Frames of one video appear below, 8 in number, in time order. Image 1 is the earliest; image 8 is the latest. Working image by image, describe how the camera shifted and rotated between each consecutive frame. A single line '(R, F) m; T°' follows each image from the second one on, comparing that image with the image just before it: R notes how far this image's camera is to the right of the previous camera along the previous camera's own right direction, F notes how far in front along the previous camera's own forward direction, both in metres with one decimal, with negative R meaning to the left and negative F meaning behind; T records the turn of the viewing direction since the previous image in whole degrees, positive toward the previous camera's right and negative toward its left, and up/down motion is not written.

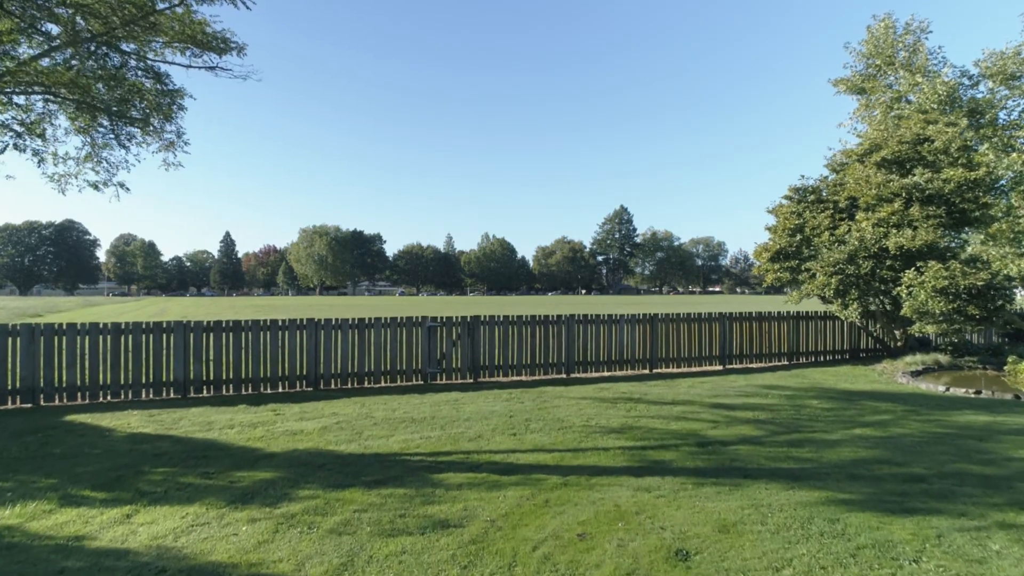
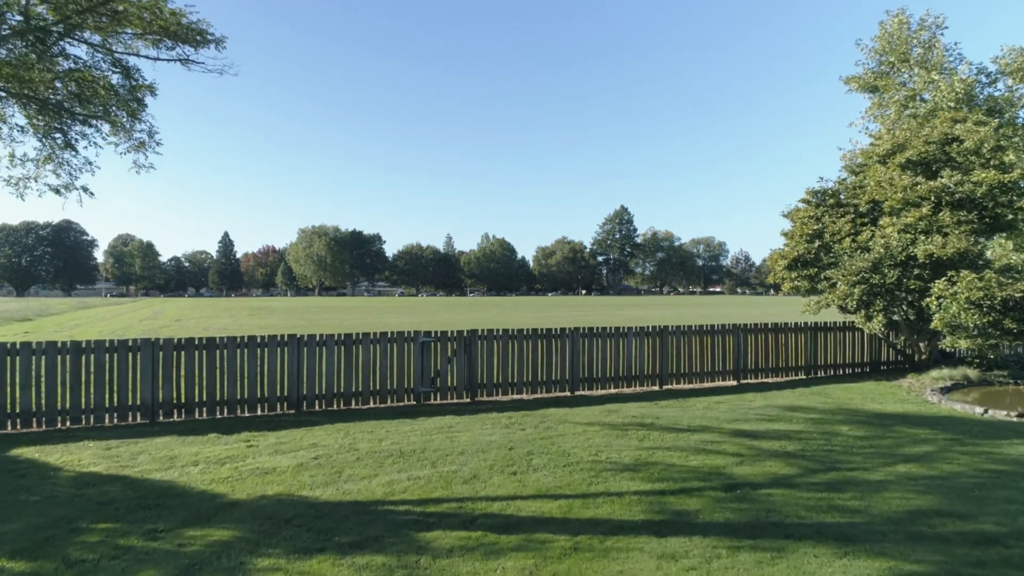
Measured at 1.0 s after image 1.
(0.0, +0.7) m; 0°
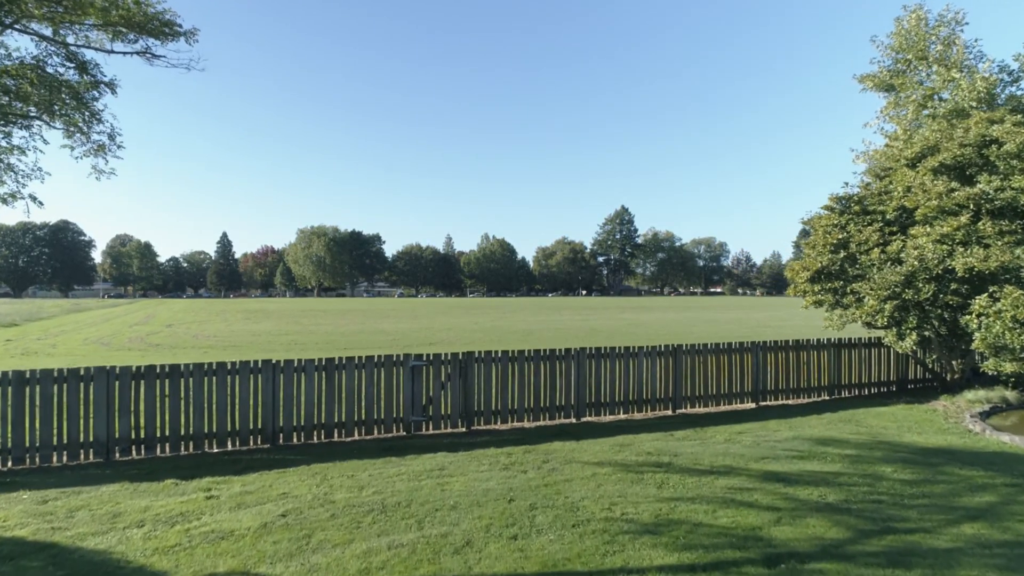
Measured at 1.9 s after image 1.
(0.0, +0.8) m; 0°
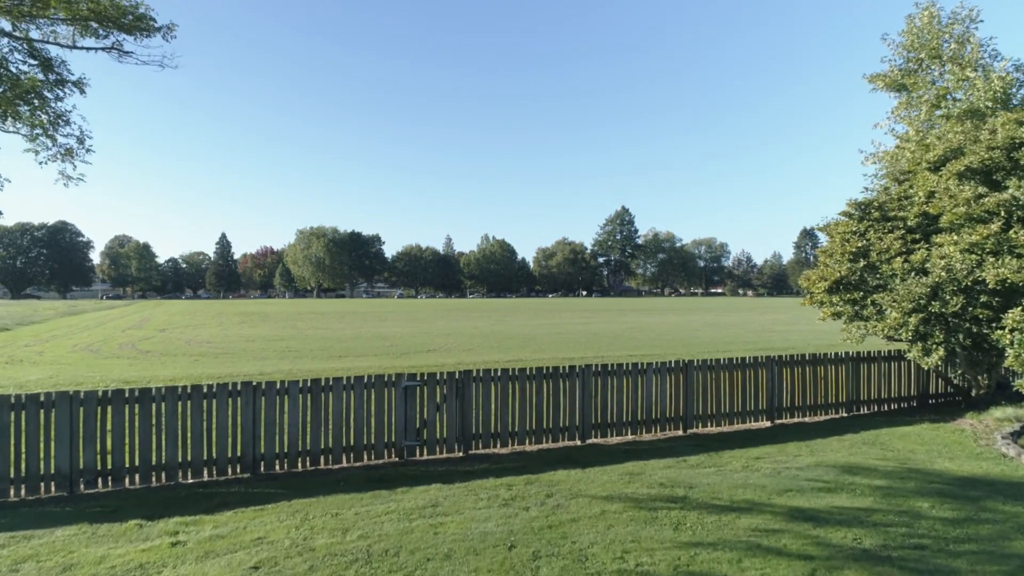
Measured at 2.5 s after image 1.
(0.0, +0.5) m; 0°
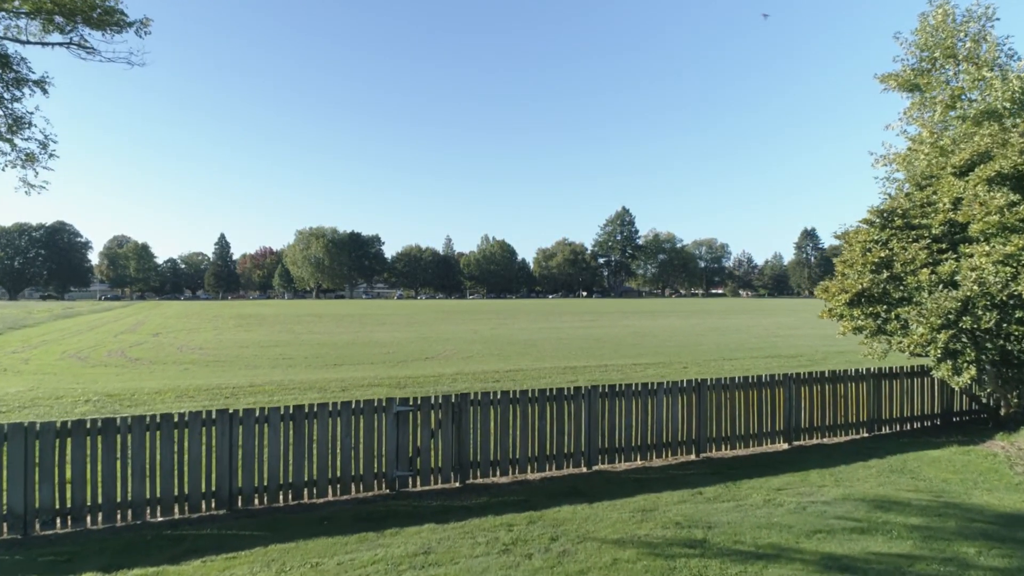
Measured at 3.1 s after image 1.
(0.0, +0.6) m; 0°
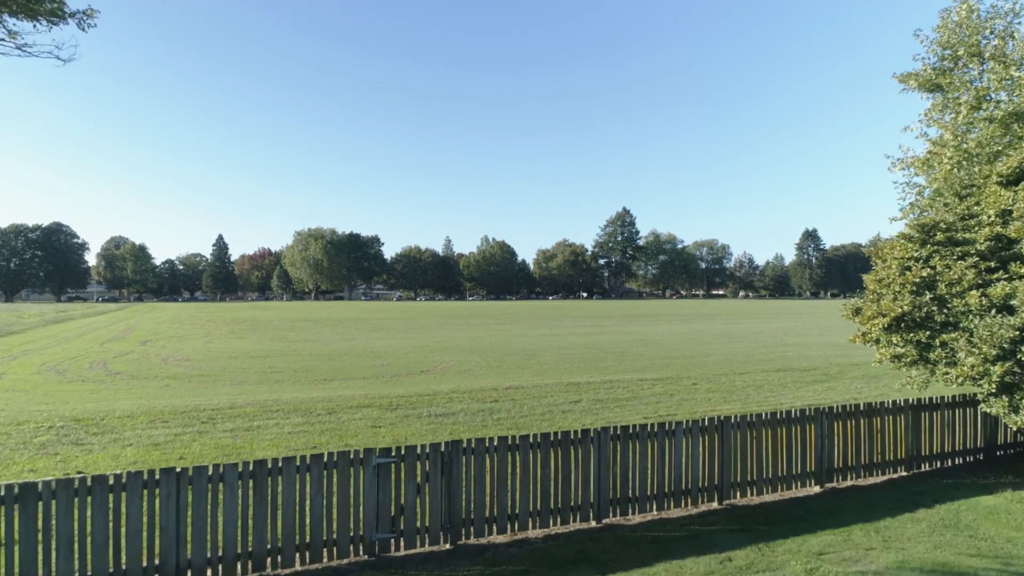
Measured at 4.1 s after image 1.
(0.0, +0.9) m; 0°
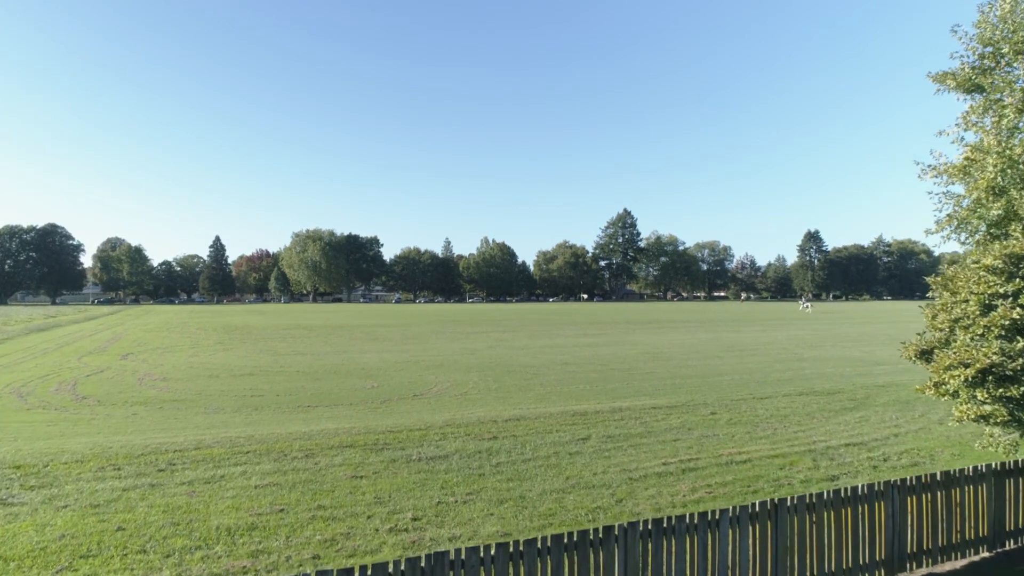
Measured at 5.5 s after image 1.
(0.0, +1.4) m; 0°
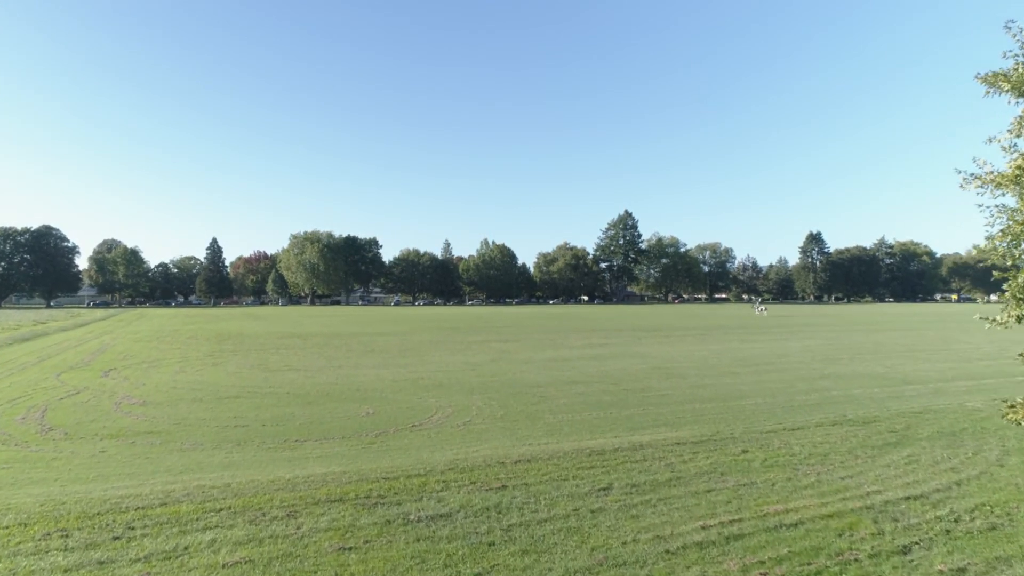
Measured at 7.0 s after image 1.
(-0.2, +1.5) m; 0°
